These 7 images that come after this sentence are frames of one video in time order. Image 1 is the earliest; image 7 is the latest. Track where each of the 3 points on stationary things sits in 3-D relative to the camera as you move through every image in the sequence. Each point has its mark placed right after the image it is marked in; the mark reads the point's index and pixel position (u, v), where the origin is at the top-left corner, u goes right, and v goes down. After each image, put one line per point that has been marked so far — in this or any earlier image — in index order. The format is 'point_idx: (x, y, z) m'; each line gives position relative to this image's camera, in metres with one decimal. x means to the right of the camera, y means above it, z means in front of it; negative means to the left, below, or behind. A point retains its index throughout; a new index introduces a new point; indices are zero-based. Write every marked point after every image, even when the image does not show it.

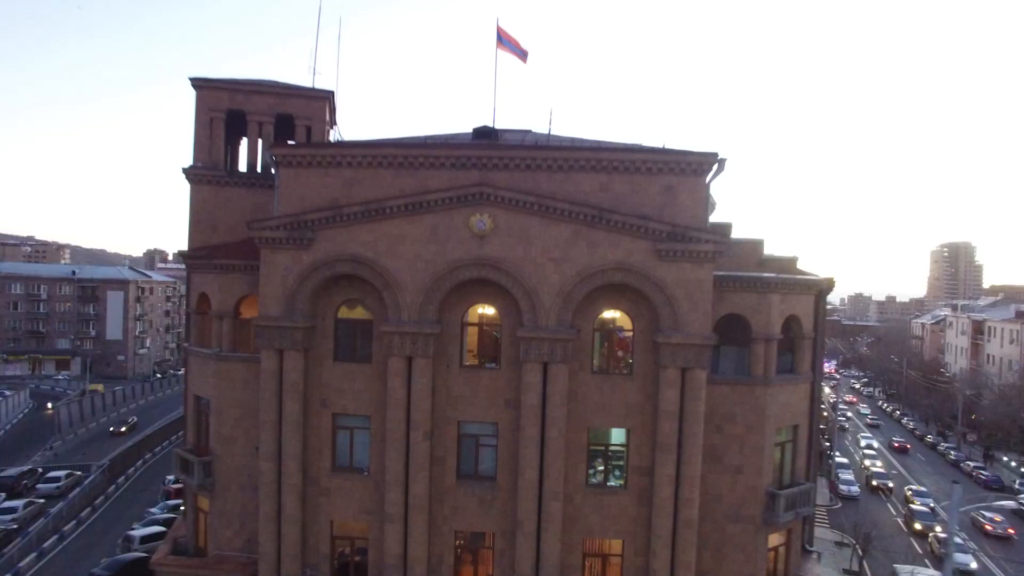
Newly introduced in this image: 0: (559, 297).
0: (+1.2, -0.2, +16.5) m
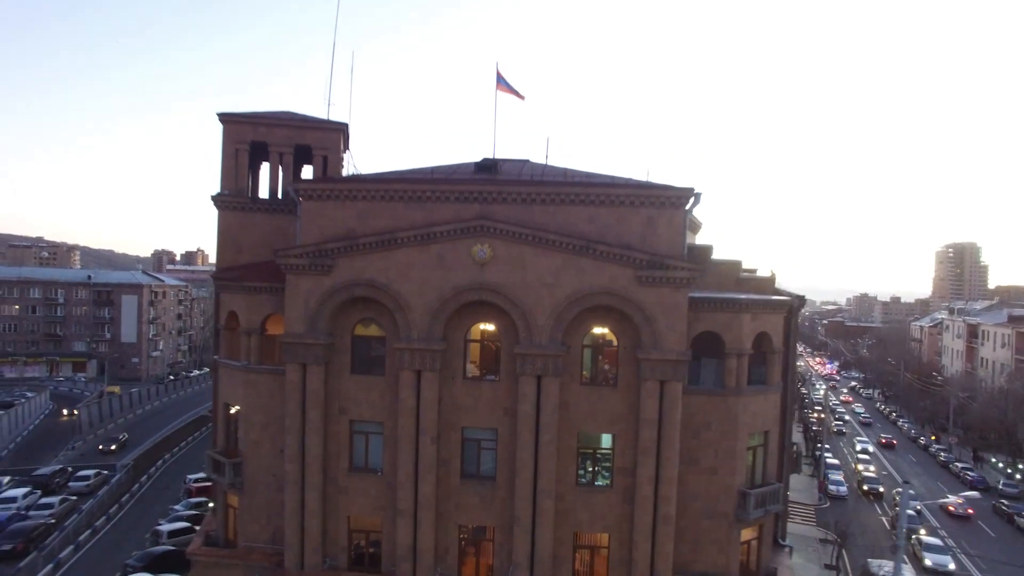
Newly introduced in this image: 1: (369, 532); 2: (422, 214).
0: (+1.1, -0.8, +18.6) m
1: (-4.2, -7.1, +19.7) m
2: (-2.7, +2.2, +19.8) m
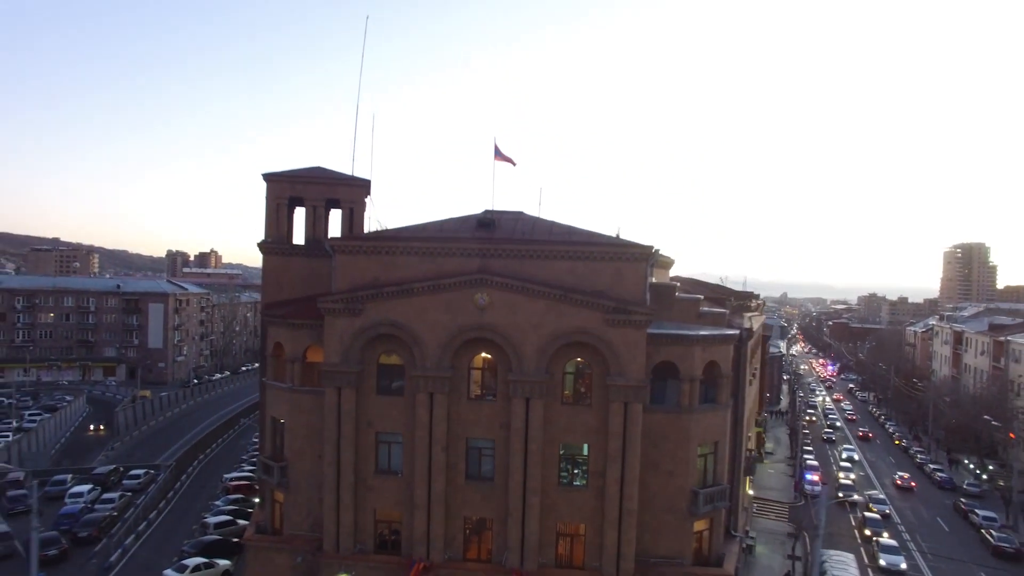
0: (+0.9, -2.2, +23.1) m
1: (-4.4, -8.5, +24.3) m
2: (-2.9, +0.8, +24.4) m
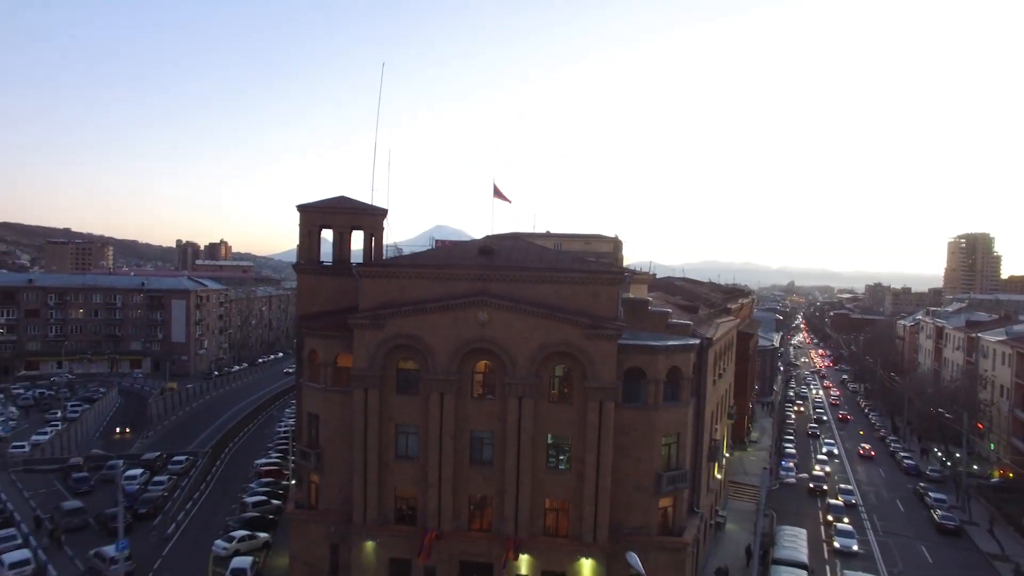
0: (+0.7, -3.0, +28.1) m
1: (-4.6, -9.3, +29.4) m
2: (-3.0, 0.0, +29.3) m
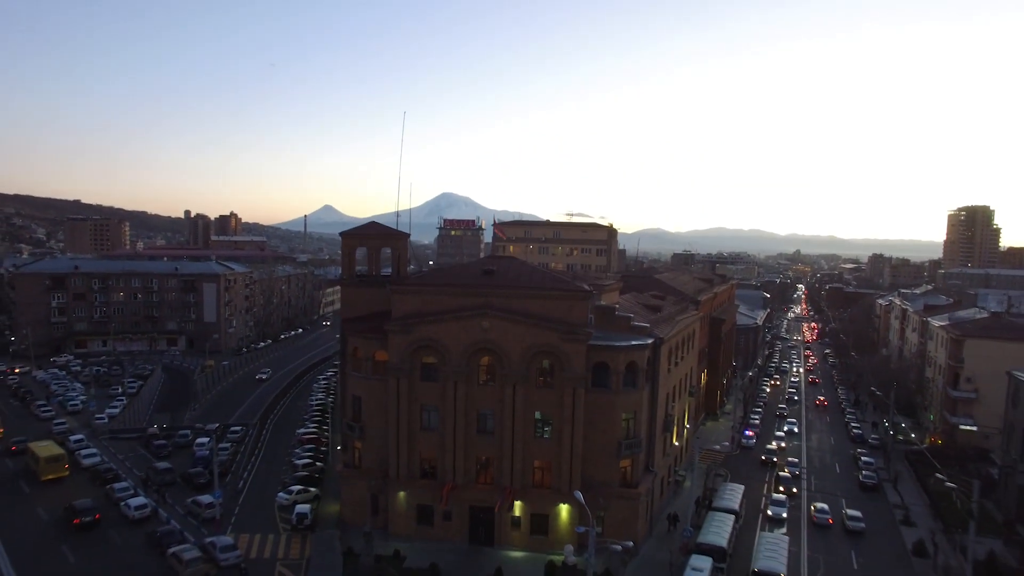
0: (+0.5, -3.8, +37.3) m
1: (-4.8, -10.0, +39.0) m
2: (-3.2, -0.7, +38.4) m
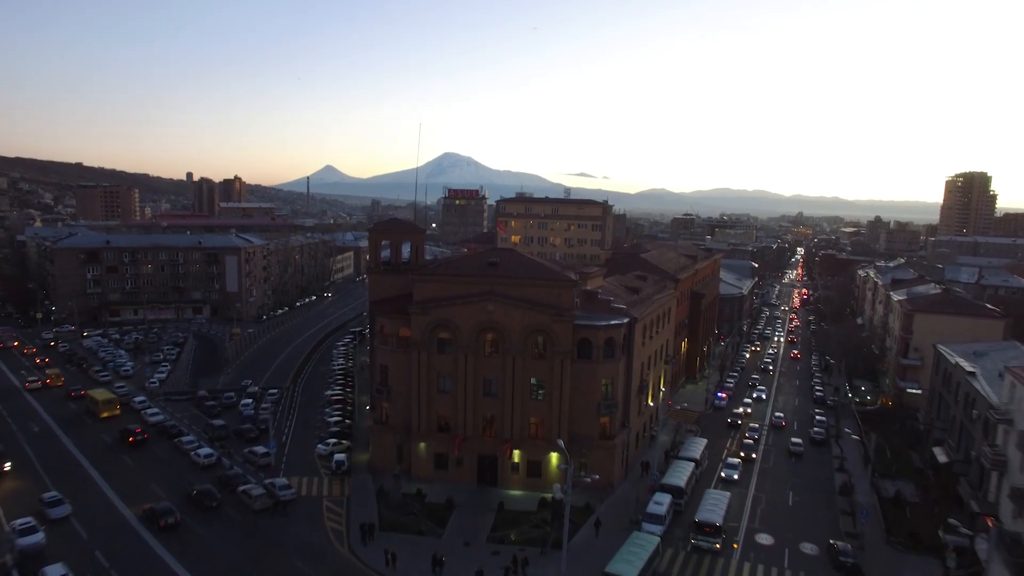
0: (+0.5, -3.1, +45.6) m
1: (-4.8, -9.2, +47.7) m
2: (-3.2, 0.0, +46.6) m
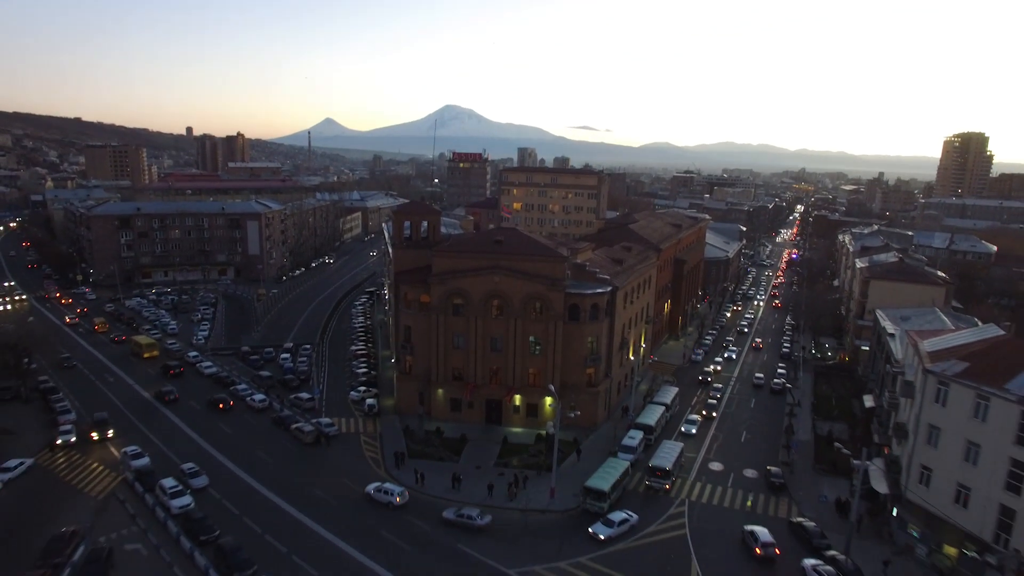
0: (+0.7, -1.0, +55.2) m
1: (-4.6, -7.0, +57.7) m
2: (-3.1, +2.2, +56.0) m
